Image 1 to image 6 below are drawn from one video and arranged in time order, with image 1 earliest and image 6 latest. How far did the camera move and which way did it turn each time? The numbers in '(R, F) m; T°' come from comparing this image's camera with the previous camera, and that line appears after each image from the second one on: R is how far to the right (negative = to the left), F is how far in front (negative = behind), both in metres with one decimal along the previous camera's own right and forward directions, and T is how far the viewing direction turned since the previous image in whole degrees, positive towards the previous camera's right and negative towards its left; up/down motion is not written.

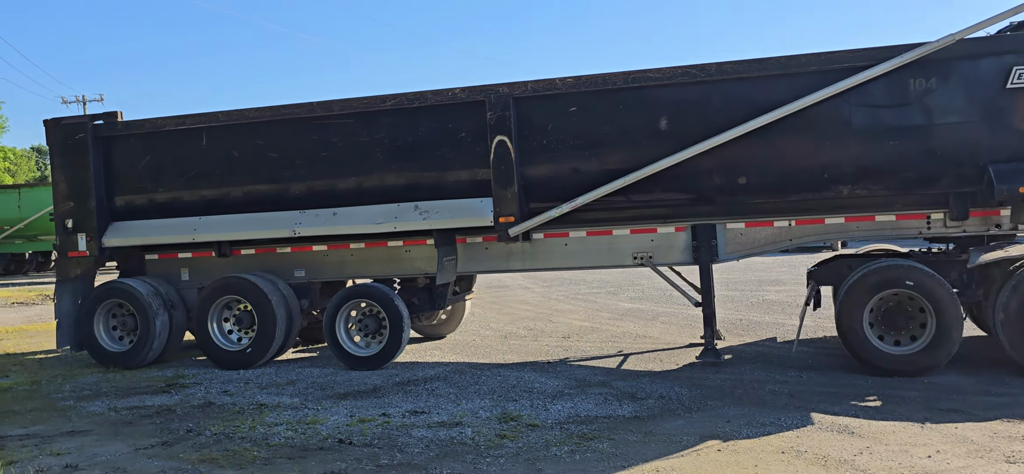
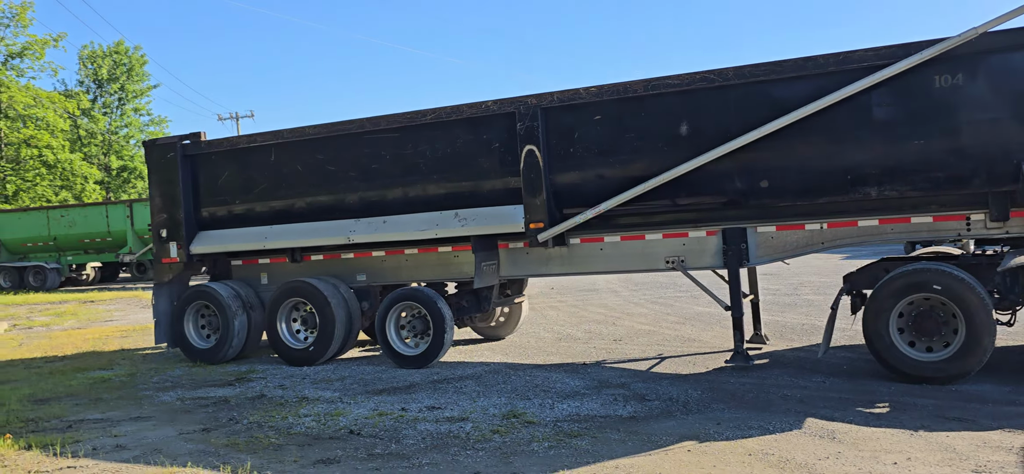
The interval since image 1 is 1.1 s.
(+1.0, -0.2) m; -10°
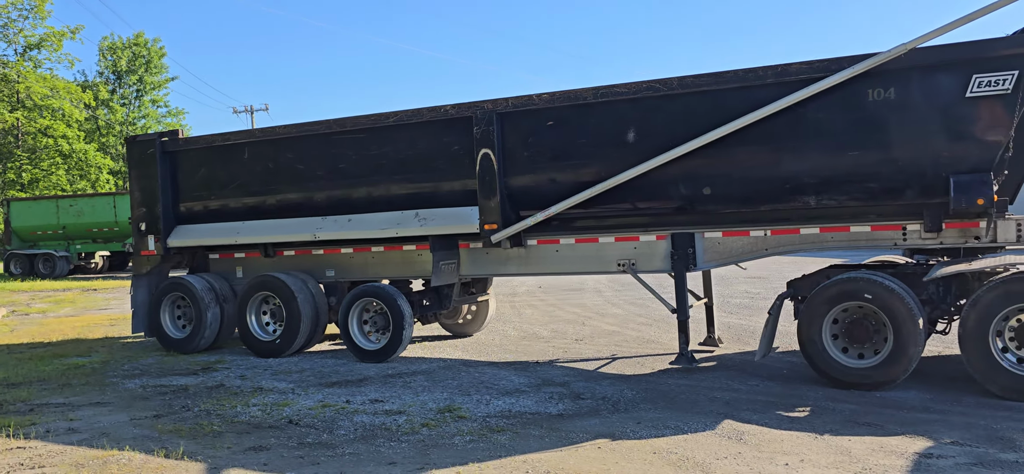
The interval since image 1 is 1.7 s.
(+0.6, -0.2) m; -1°
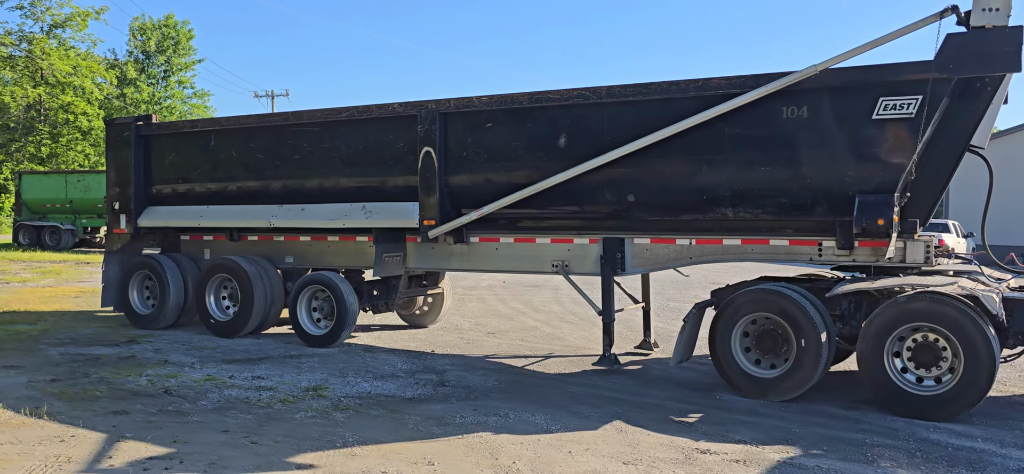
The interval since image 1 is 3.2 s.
(+0.9, -0.2) m; -2°
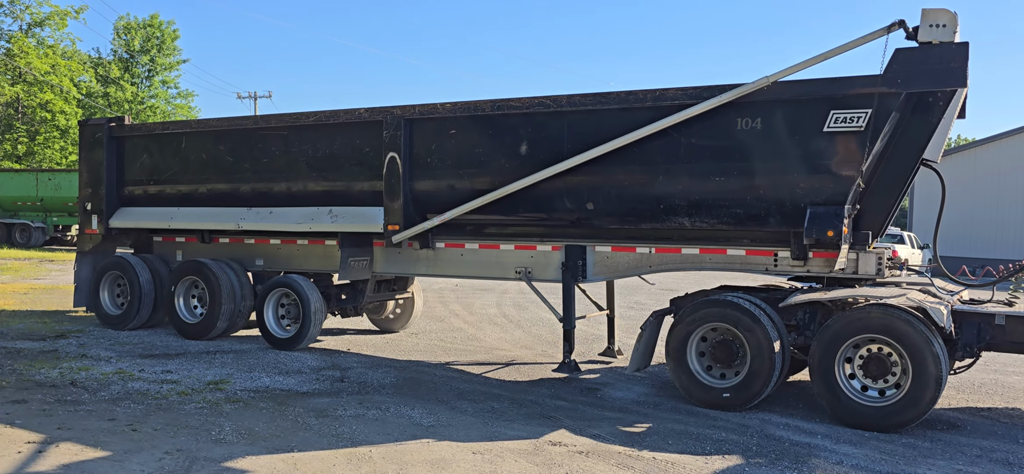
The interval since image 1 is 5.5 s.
(+0.3, 0.0) m; 0°
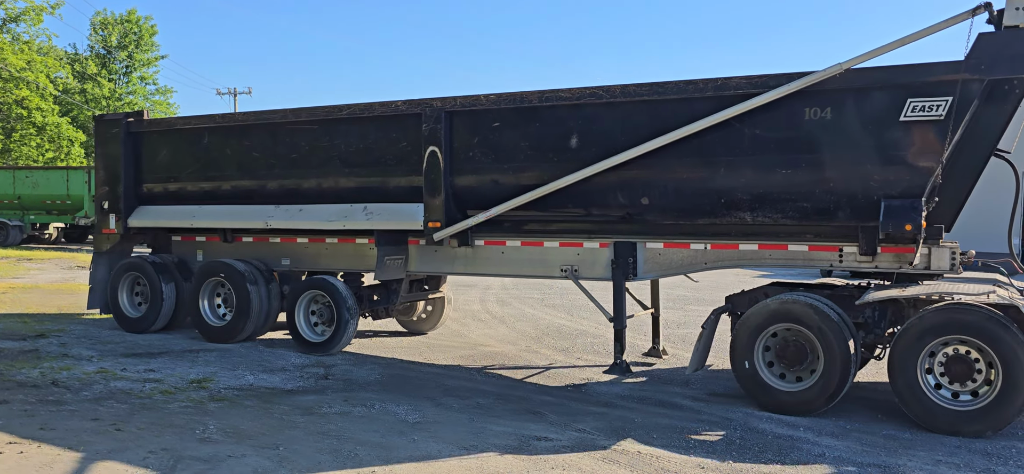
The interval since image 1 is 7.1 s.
(-0.6, +0.3) m; +1°
